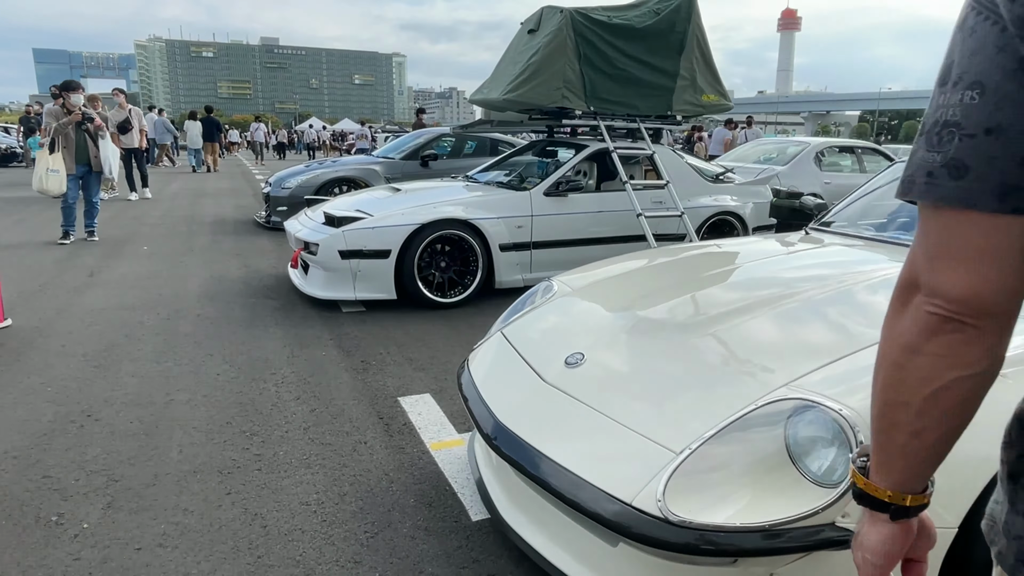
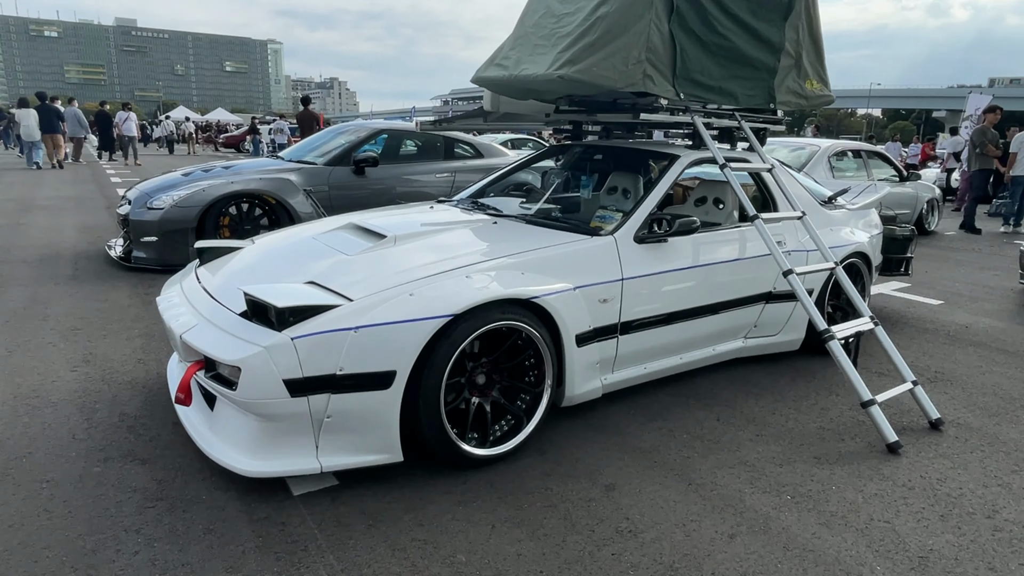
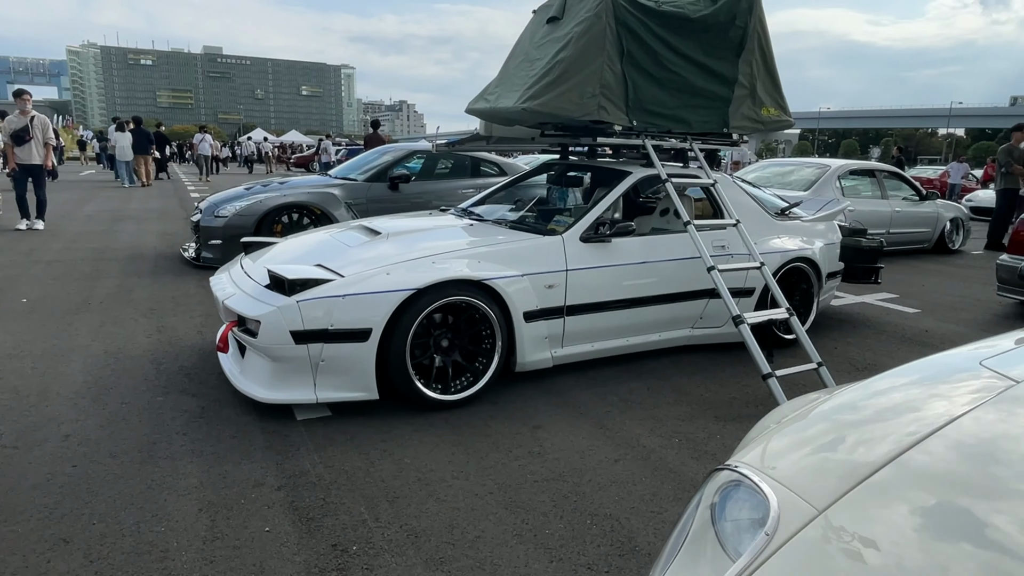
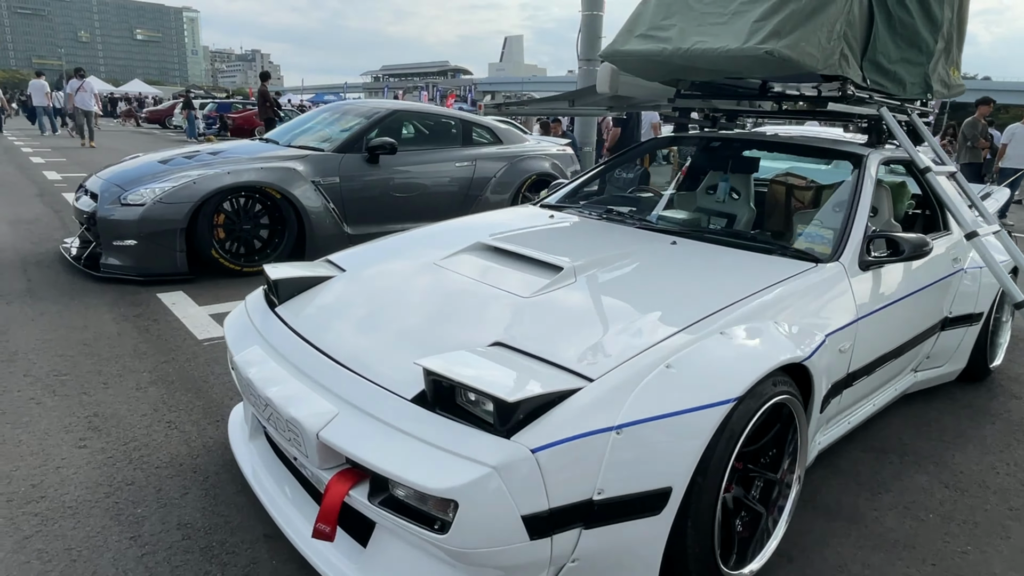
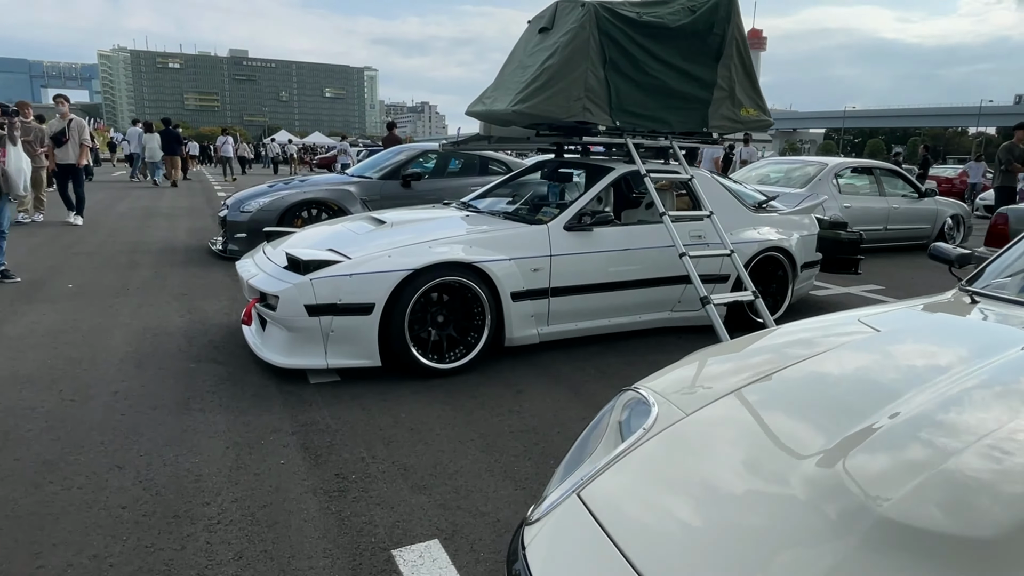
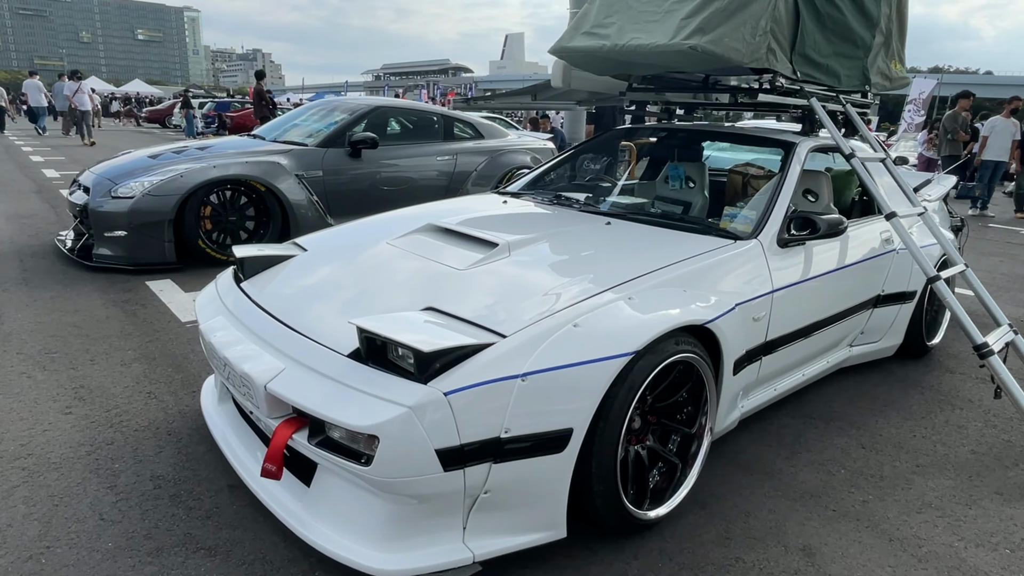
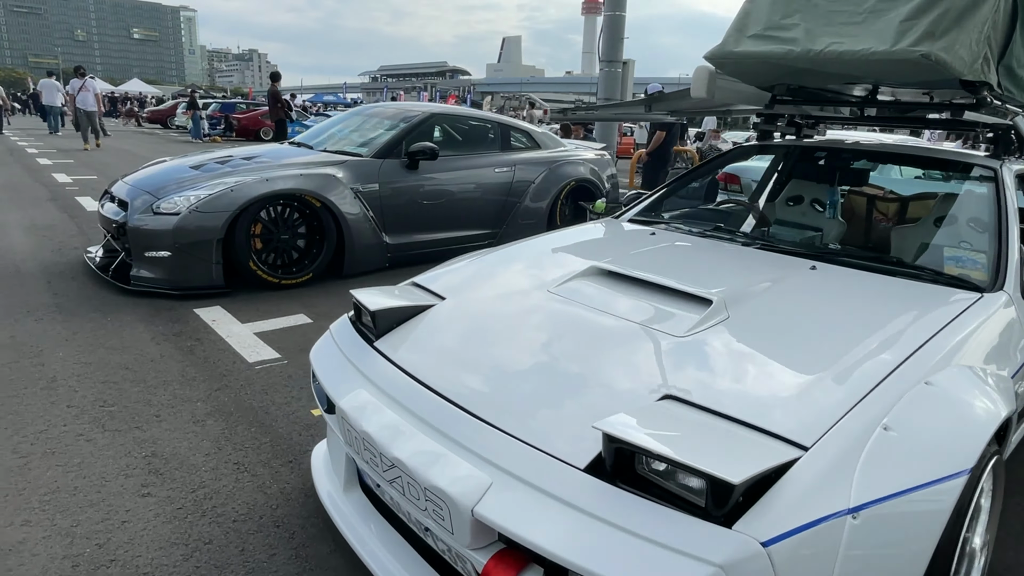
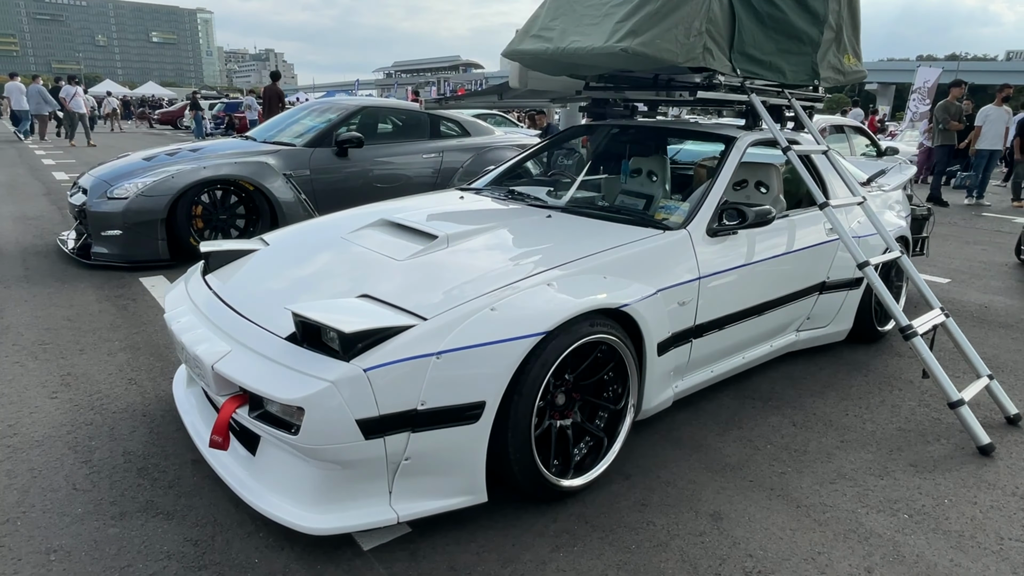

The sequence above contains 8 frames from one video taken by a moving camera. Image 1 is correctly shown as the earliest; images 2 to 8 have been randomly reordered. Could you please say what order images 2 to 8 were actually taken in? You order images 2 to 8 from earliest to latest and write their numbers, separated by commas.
5, 3, 2, 8, 6, 4, 7
